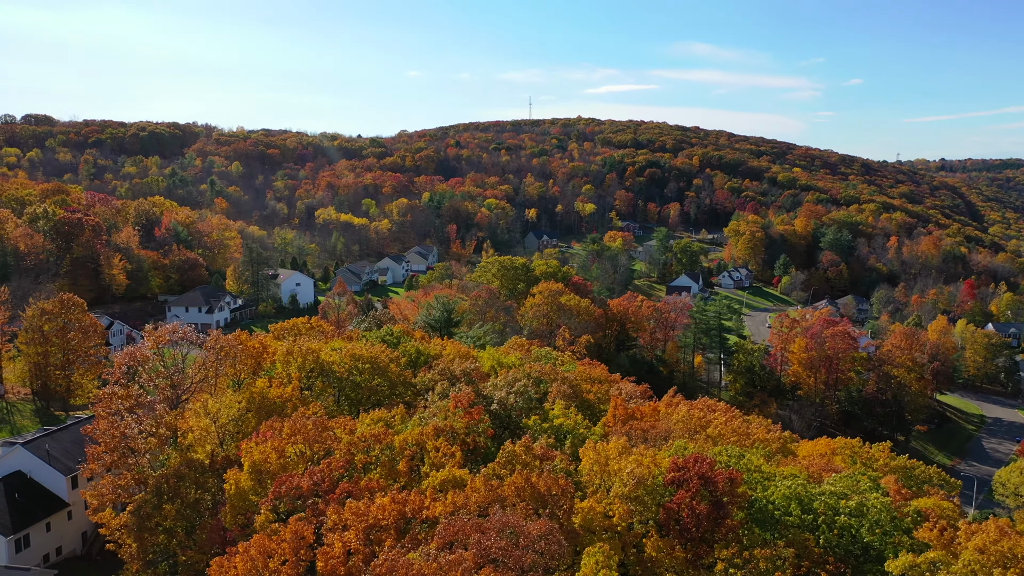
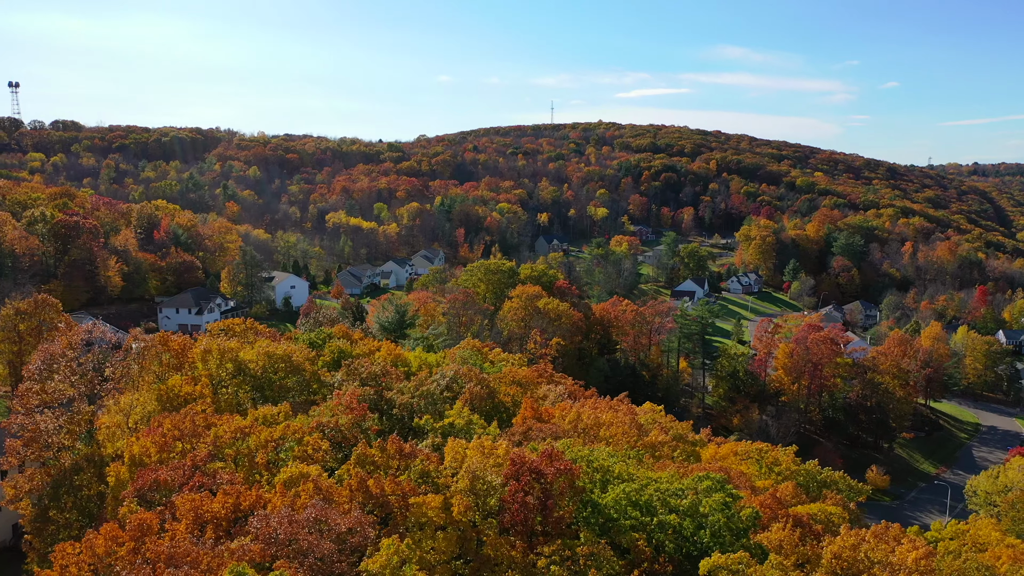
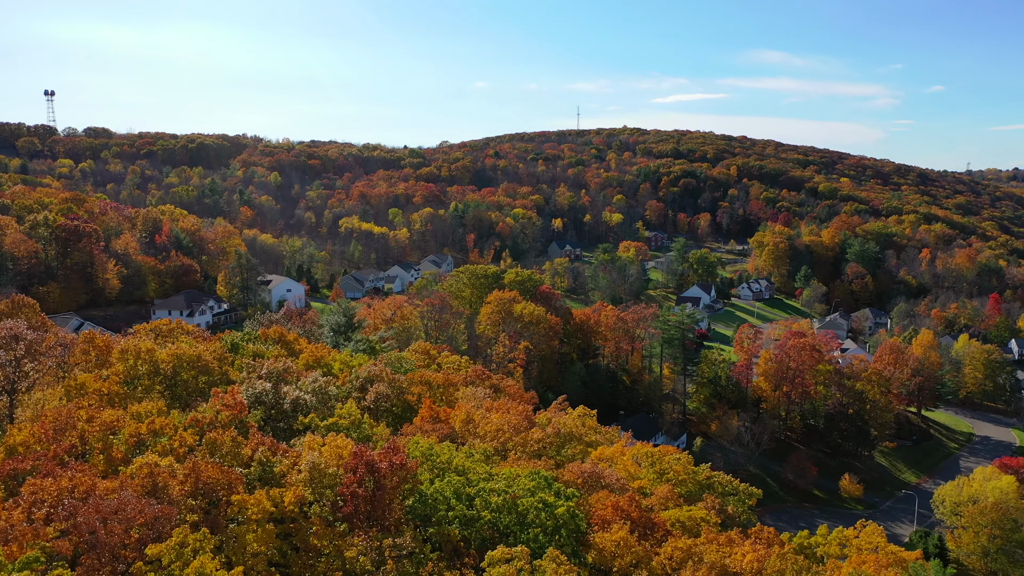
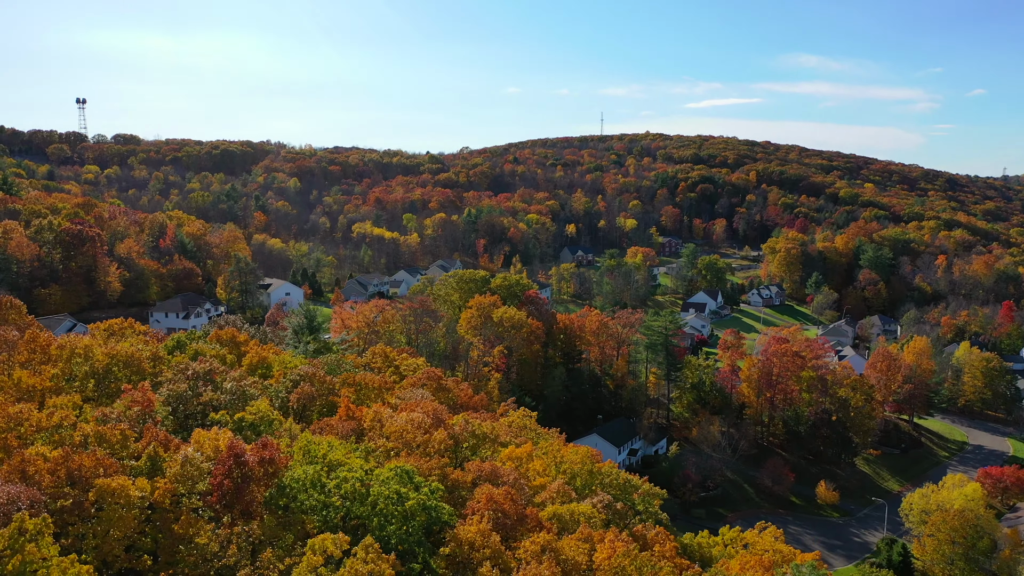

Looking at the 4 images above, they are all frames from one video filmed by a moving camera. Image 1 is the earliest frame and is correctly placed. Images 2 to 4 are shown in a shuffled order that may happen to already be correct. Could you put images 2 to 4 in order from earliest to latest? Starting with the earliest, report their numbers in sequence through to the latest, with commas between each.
2, 3, 4
